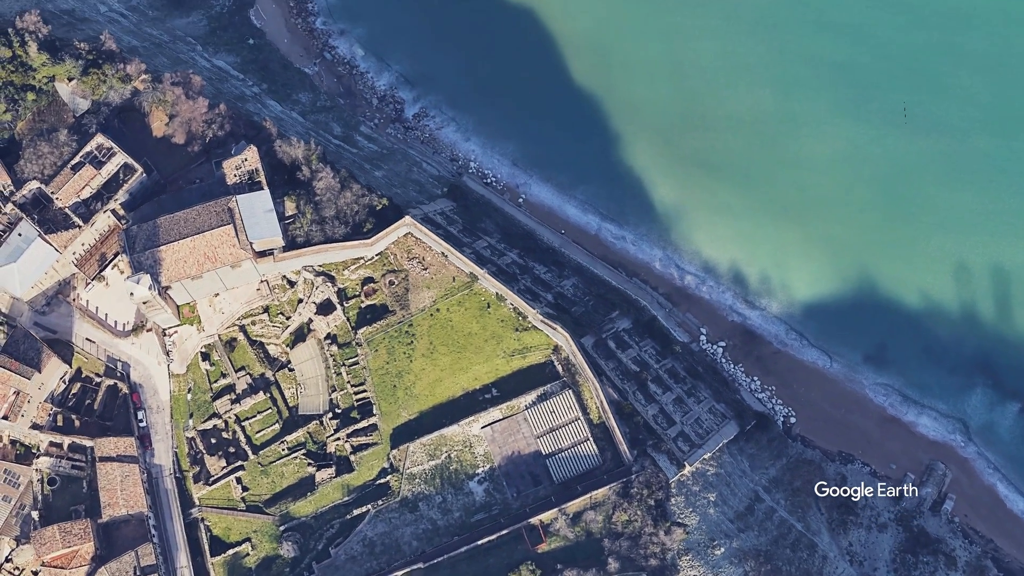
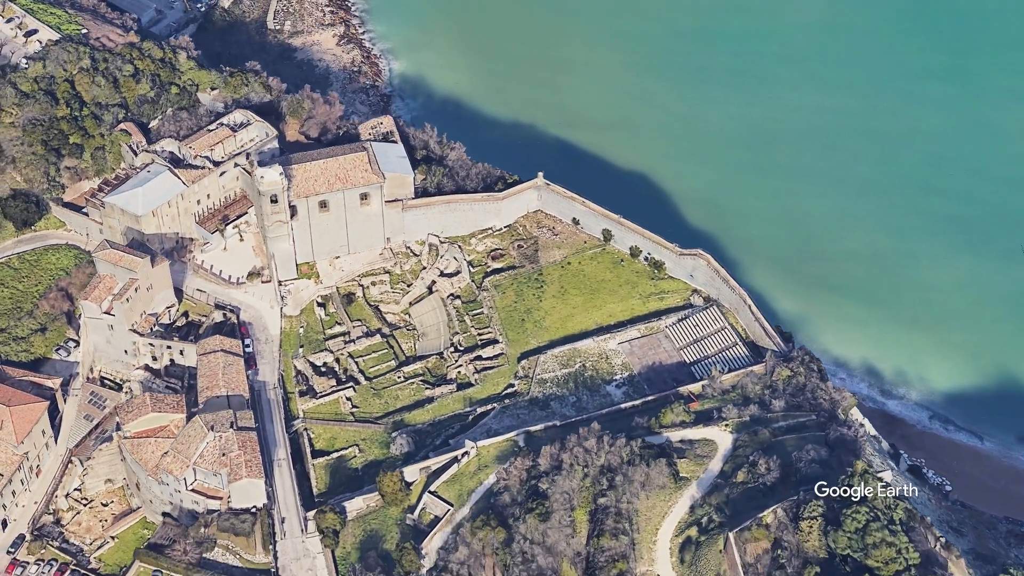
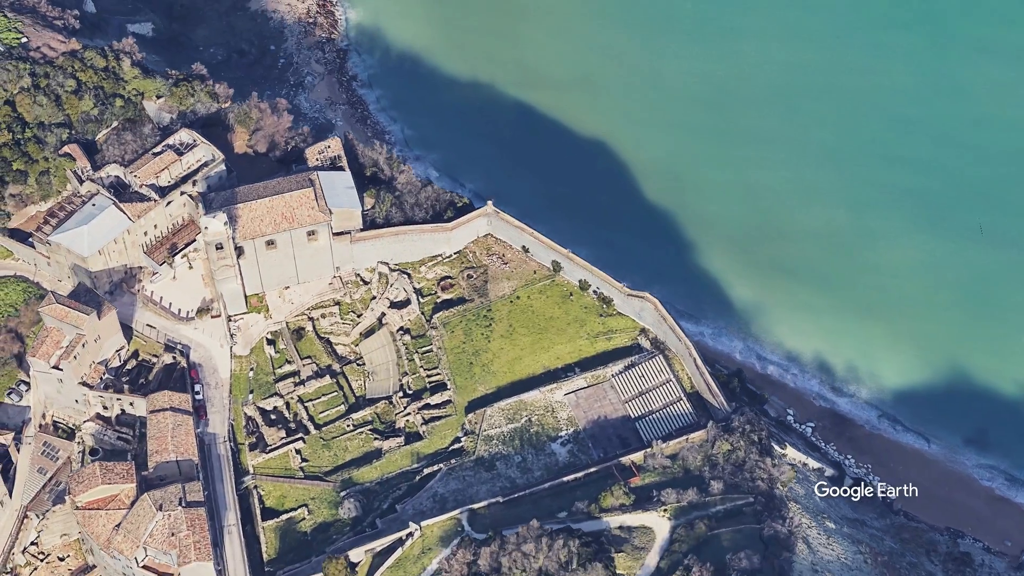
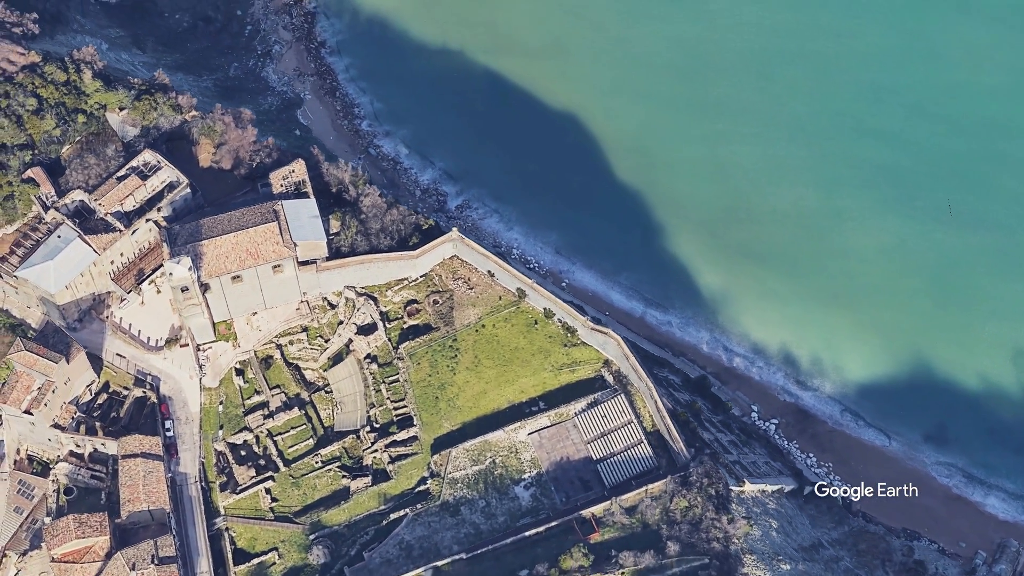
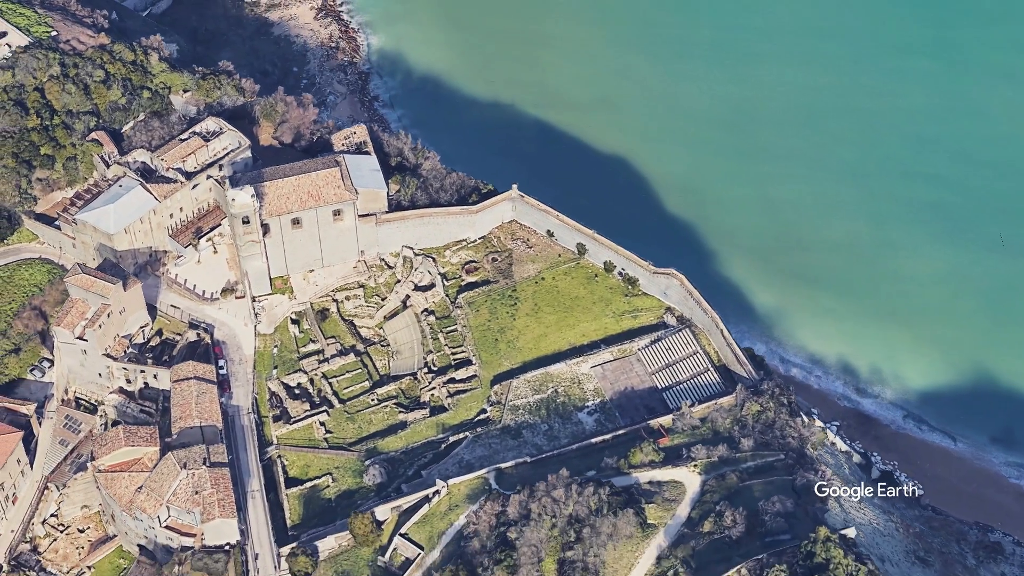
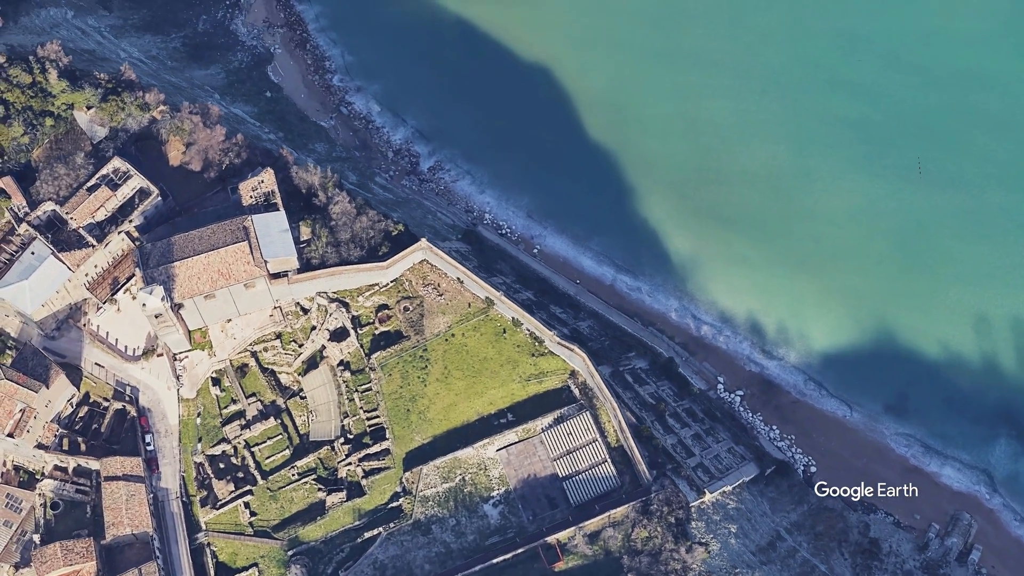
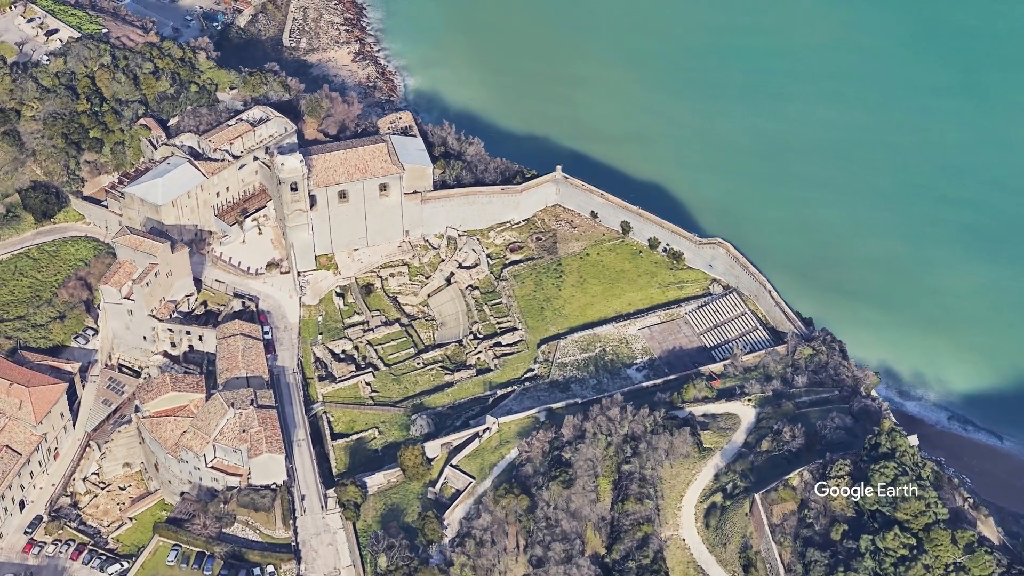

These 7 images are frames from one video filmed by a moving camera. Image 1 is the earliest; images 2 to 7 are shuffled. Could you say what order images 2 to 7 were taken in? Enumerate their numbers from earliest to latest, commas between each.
6, 4, 3, 5, 2, 7
